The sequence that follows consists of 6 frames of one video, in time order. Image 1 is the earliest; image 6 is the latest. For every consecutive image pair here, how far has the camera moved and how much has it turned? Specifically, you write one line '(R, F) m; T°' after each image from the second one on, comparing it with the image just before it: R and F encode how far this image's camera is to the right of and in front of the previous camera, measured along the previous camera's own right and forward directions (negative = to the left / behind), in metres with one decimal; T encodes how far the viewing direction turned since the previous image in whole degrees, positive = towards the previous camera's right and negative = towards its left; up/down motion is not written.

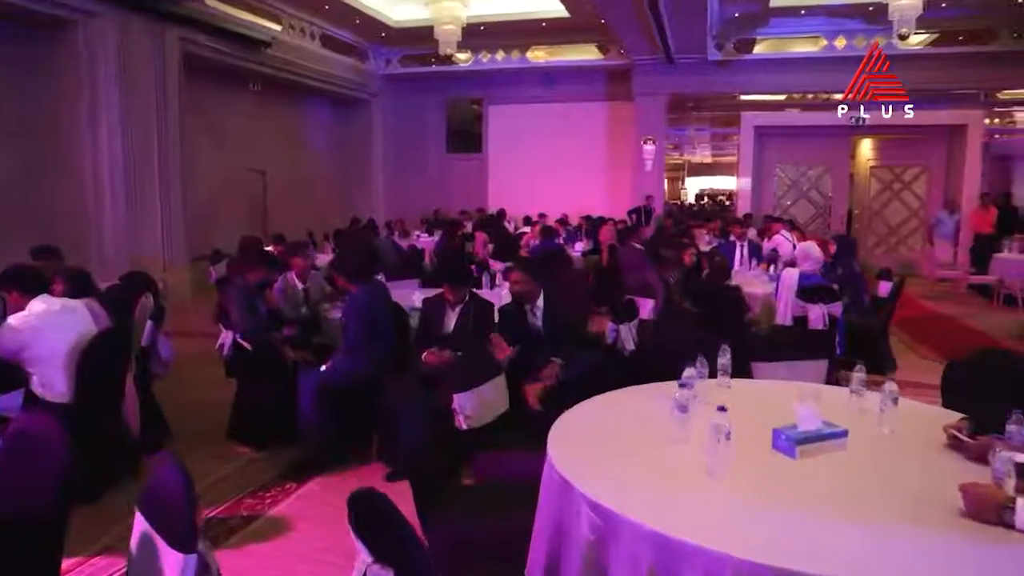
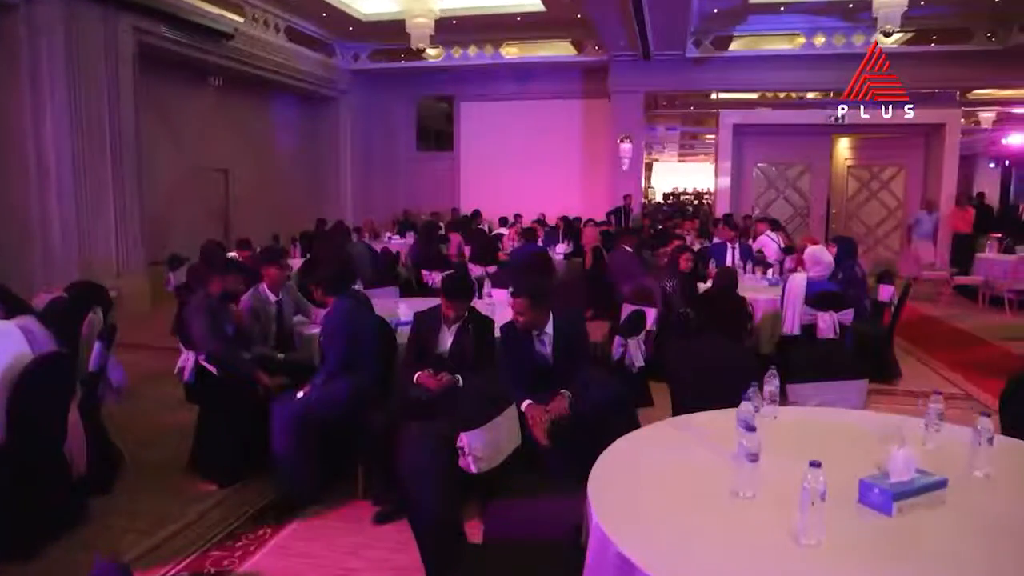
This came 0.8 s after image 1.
(-0.2, +0.4) m; +3°
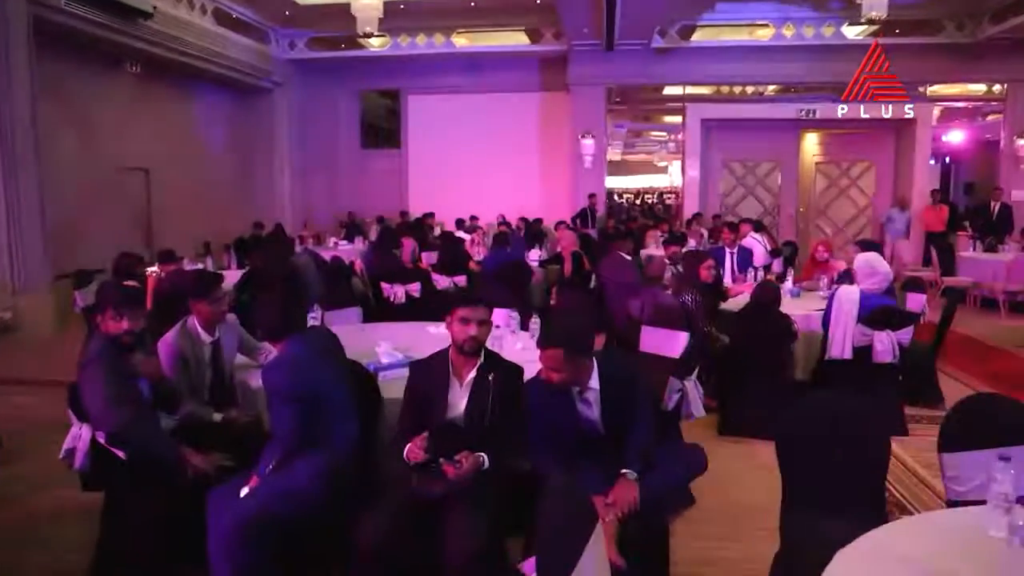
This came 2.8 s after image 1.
(-0.3, +1.0) m; +5°
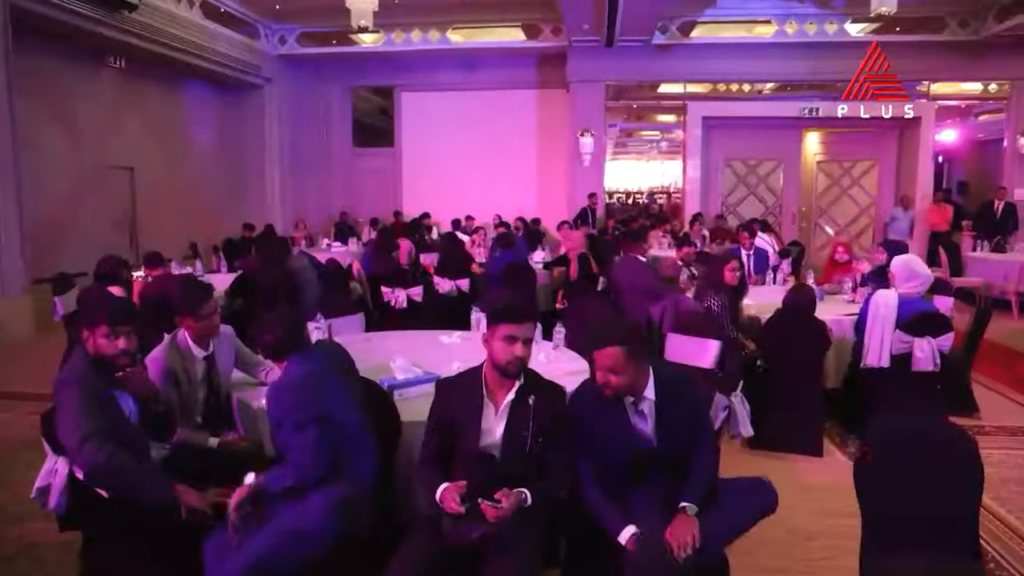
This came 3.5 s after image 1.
(-0.1, +0.3) m; +1°
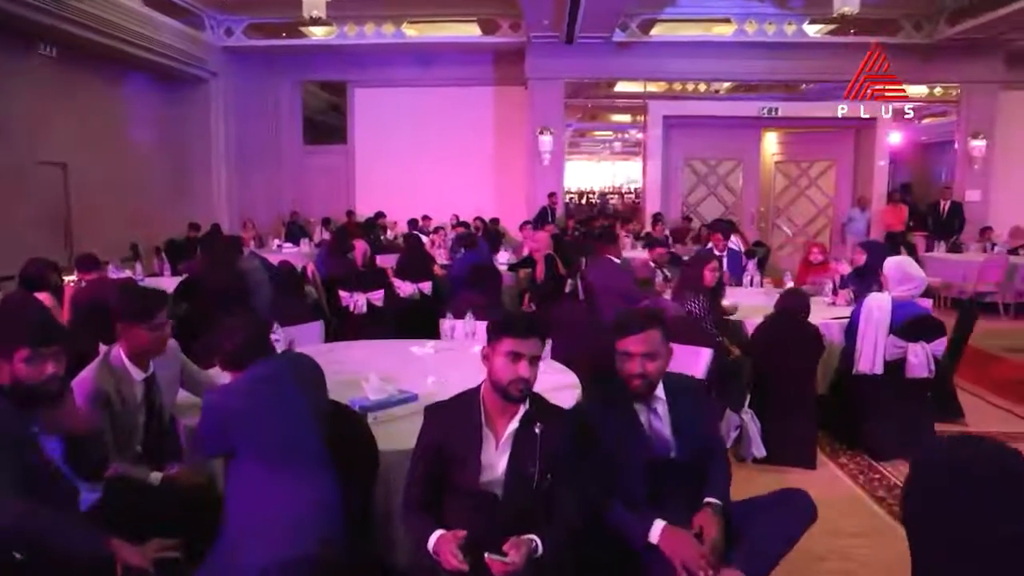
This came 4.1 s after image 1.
(-0.1, +0.3) m; +4°
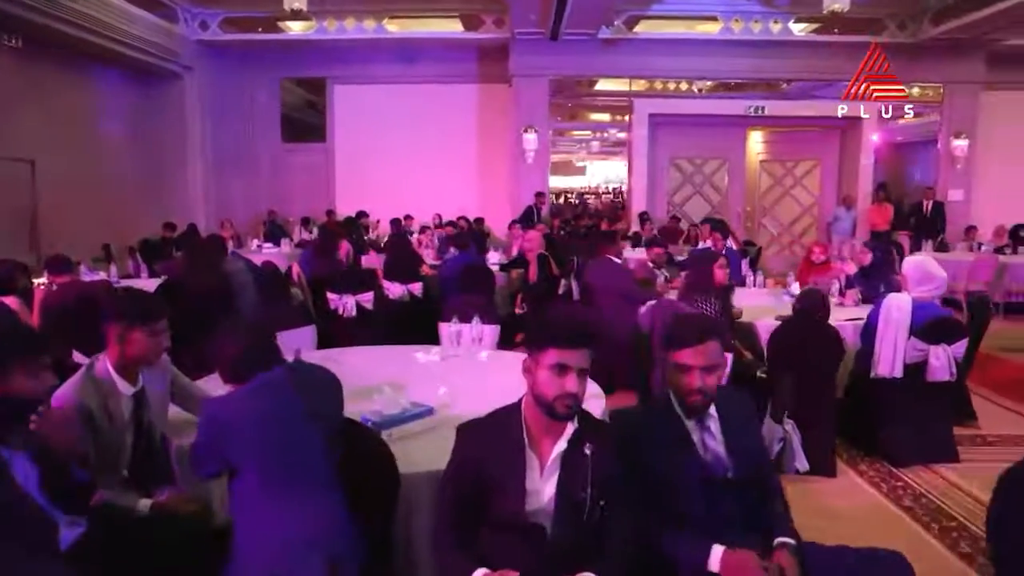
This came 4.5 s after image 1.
(-0.2, +0.2) m; +2°
